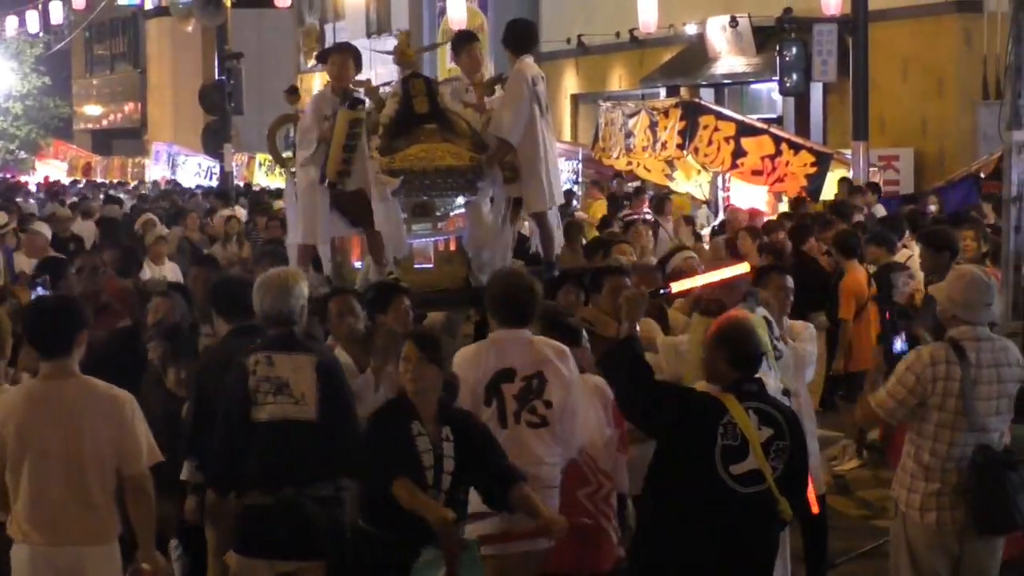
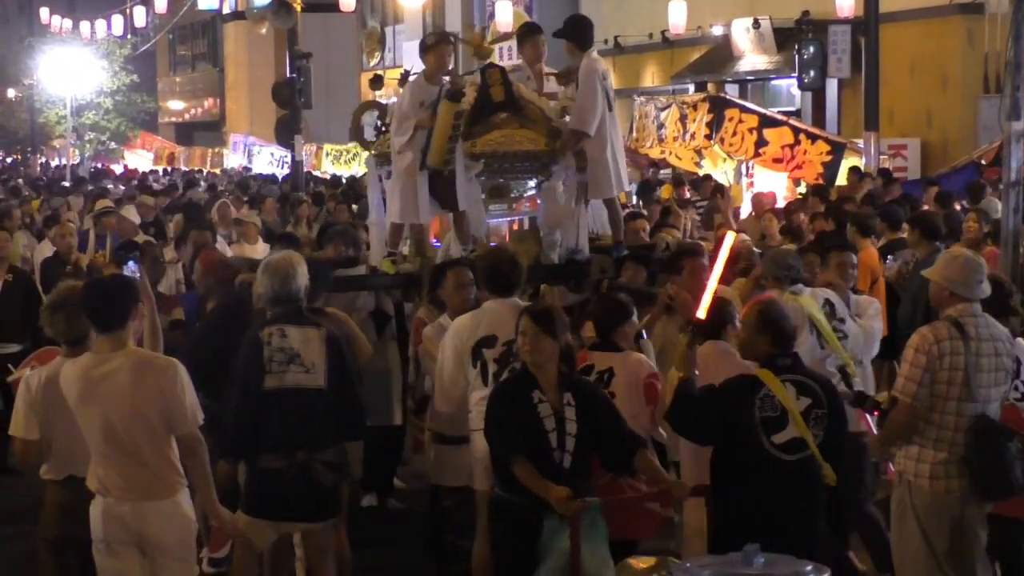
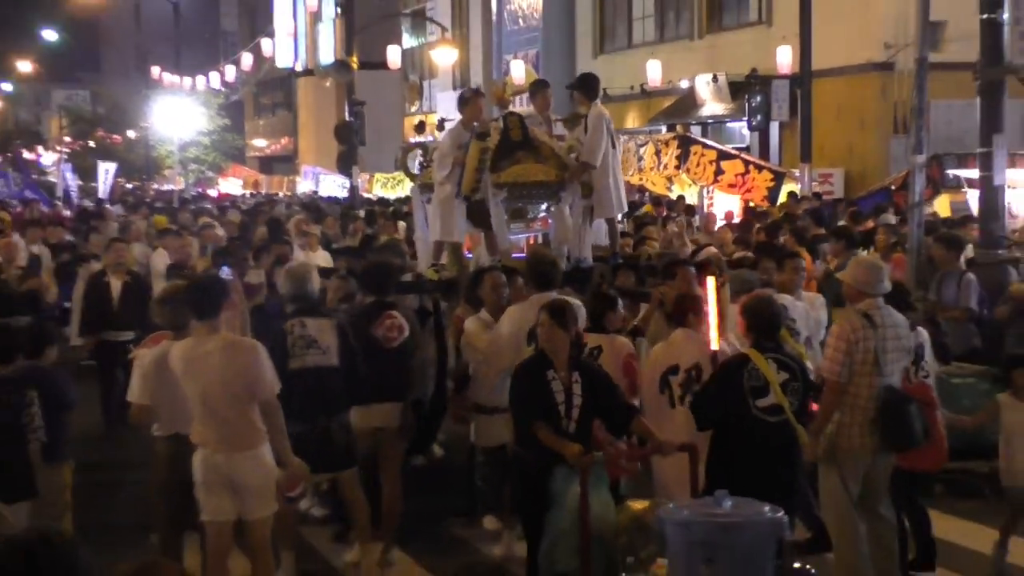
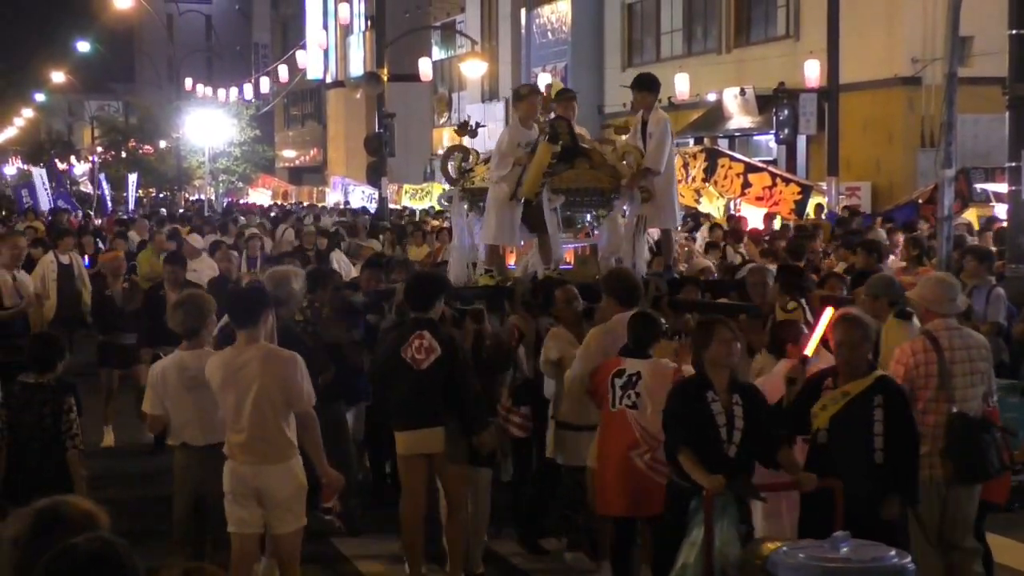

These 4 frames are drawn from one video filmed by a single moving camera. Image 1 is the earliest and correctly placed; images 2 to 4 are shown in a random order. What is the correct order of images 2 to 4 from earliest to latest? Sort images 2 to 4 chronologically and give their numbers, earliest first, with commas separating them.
2, 3, 4
